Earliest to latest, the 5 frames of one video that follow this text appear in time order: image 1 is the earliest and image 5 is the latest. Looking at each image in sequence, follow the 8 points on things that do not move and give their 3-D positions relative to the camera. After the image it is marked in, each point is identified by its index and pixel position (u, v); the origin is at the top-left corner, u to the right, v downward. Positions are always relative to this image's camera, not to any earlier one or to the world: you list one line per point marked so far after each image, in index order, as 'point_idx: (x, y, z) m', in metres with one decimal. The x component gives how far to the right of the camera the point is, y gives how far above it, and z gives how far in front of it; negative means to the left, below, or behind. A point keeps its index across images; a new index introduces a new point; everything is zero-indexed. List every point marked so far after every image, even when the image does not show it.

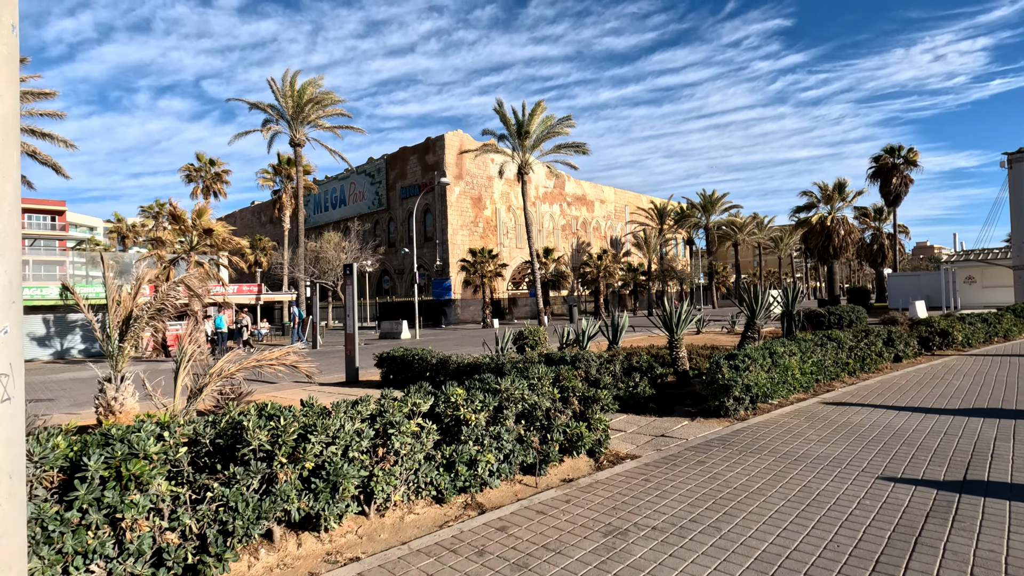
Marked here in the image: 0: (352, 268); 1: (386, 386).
0: (-4.0, +0.5, +14.0) m
1: (-2.8, -2.1, +12.2) m
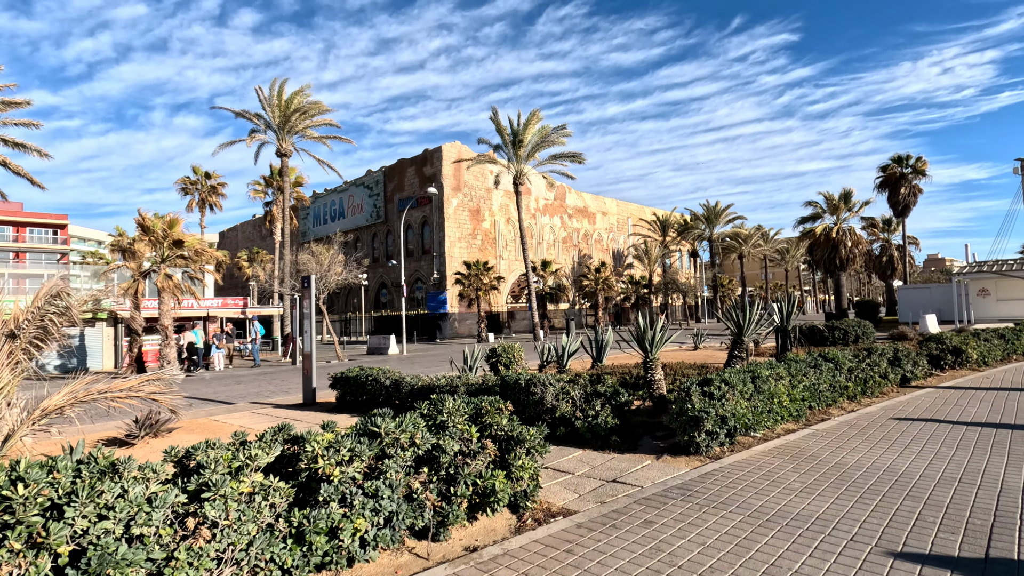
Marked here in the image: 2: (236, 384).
0: (-4.7, +0.2, +13.0) m
1: (-3.5, -2.4, +11.1) m
2: (-8.8, -3.1, +17.9) m
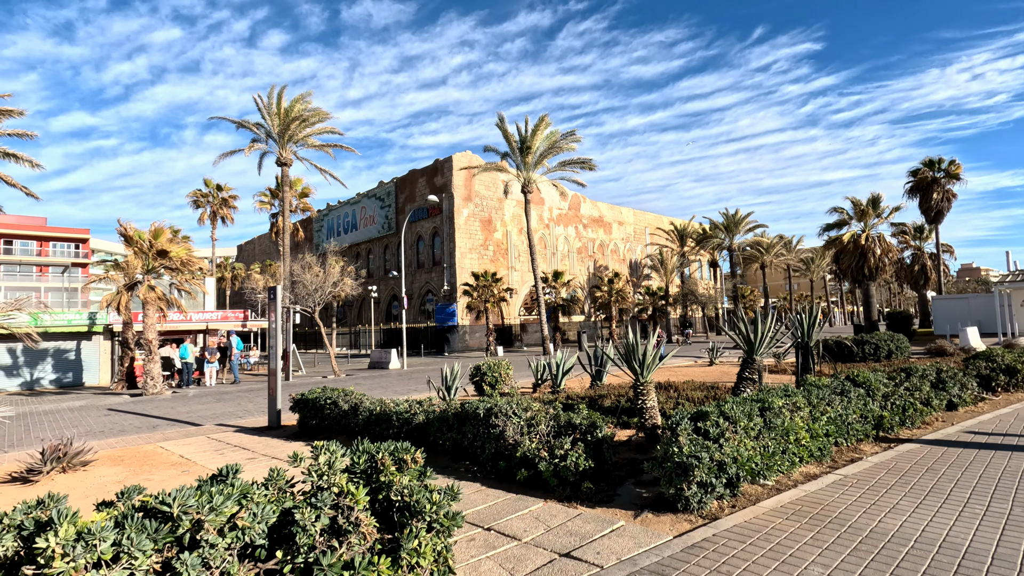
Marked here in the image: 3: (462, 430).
0: (-5.0, -0.1, +11.9) m
1: (-3.8, -2.6, +9.9) m
2: (-8.9, -3.5, +16.9) m
3: (-0.6, -1.7, +6.8) m
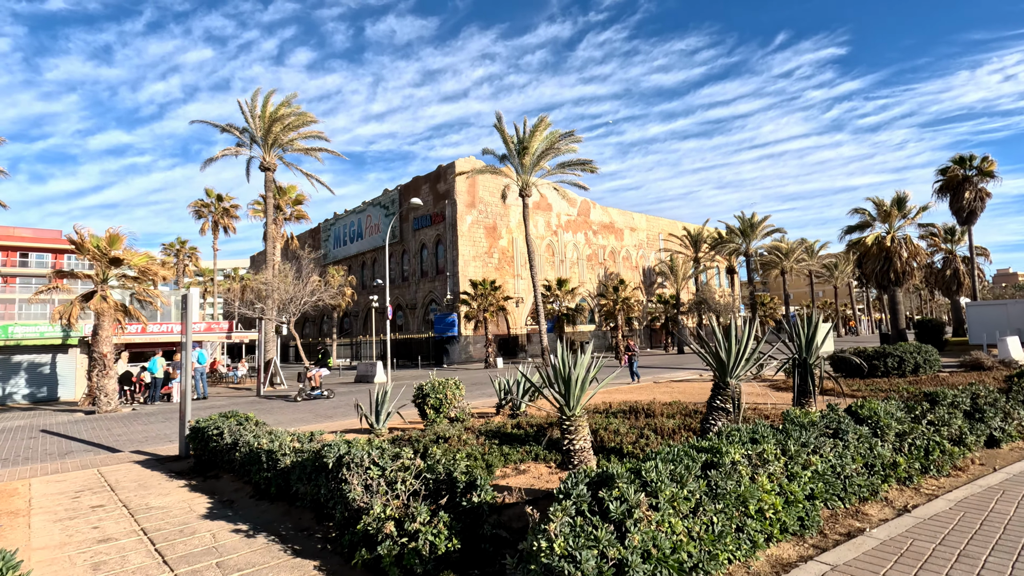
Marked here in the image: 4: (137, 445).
0: (-5.9, -0.2, +10.3) m
1: (-4.8, -2.7, +8.3) m
2: (-9.7, -3.7, +15.4) m
3: (-1.8, -1.7, +5.0) m
4: (-8.2, -3.4, +12.2) m
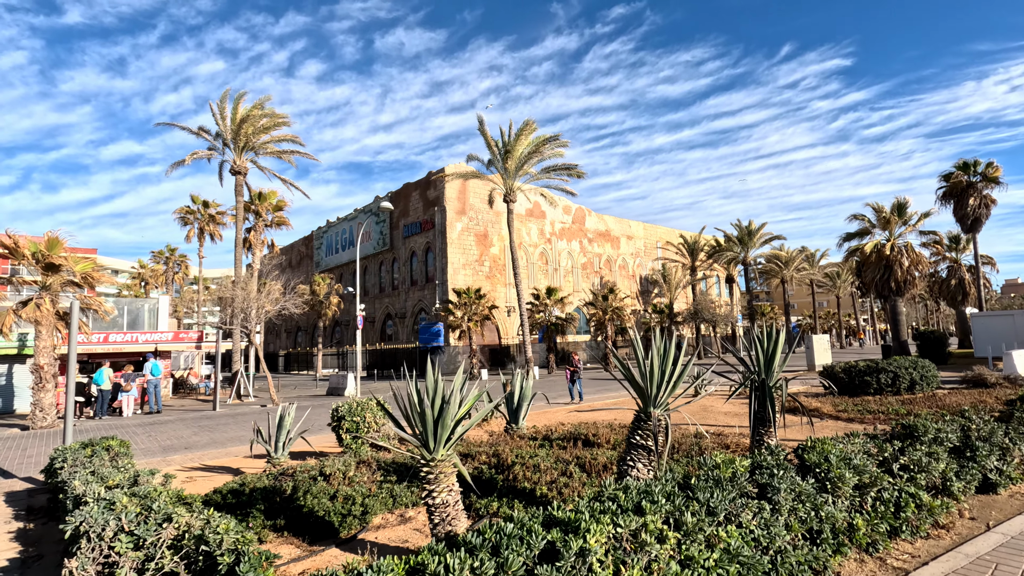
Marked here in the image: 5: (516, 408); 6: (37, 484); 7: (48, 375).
0: (-7.1, -0.3, +9.2) m
1: (-6.0, -2.8, +7.1) m
2: (-10.8, -3.9, +14.2) m
3: (-2.9, -1.8, +3.8) m
4: (-9.3, -3.5, +11.0) m
5: (-0.1, -1.9, +9.1) m
6: (-8.0, -3.3, +9.5) m
7: (-14.2, -2.6, +17.2) m
